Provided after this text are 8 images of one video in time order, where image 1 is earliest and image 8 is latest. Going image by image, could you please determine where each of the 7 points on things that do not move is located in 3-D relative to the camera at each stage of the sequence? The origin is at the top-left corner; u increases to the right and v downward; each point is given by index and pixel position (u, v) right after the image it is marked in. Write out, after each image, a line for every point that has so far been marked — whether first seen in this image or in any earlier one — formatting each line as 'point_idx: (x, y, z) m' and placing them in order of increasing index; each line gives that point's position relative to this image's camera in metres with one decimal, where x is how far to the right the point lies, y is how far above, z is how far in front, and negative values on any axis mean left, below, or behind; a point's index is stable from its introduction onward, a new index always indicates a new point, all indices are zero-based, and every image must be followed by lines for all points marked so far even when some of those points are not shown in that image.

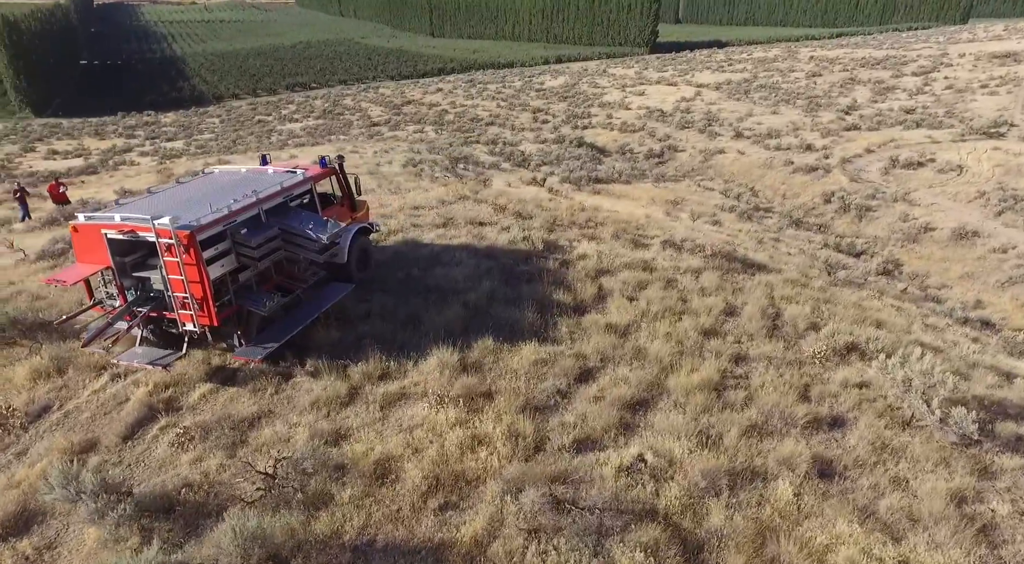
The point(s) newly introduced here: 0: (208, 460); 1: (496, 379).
0: (-3.6, -2.1, +7.7) m
1: (-0.2, -1.4, +9.4) m
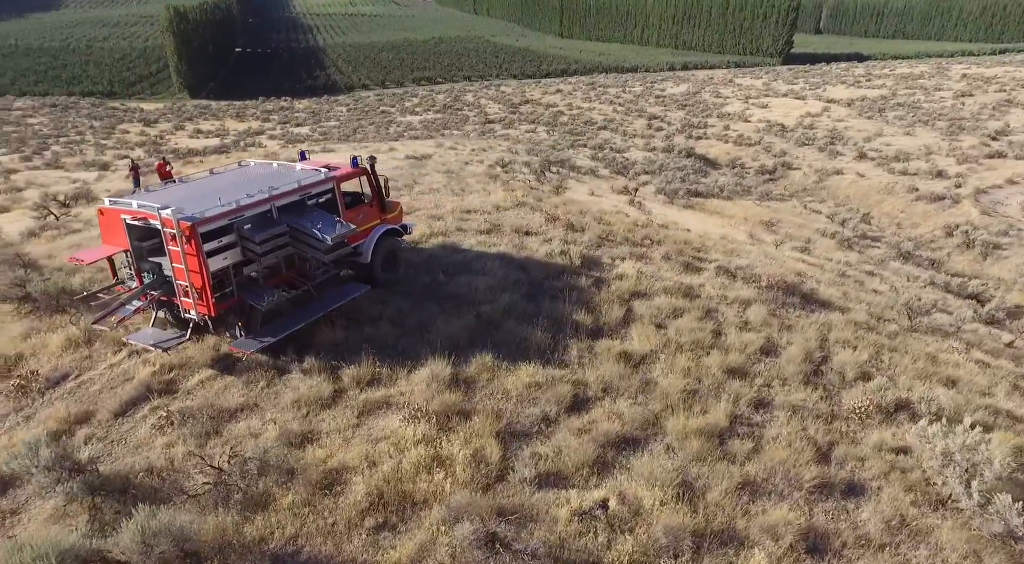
0: (-4.0, -2.0, +7.9) m
1: (-0.4, -1.6, +9.1) m
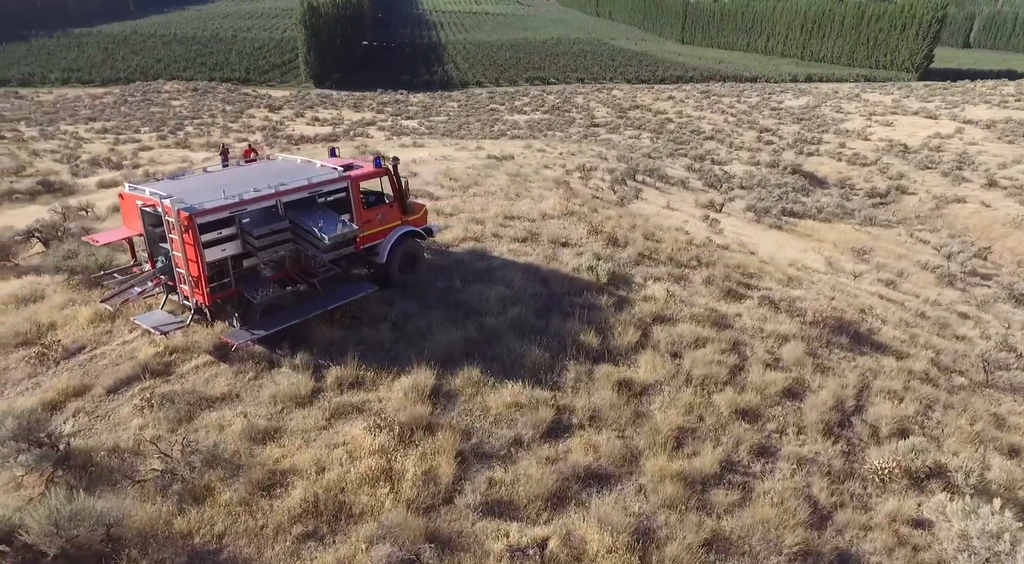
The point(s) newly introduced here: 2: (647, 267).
0: (-4.5, -1.8, +8.2) m
1: (-0.7, -1.8, +8.9) m
2: (+3.2, +0.4, +14.7) m
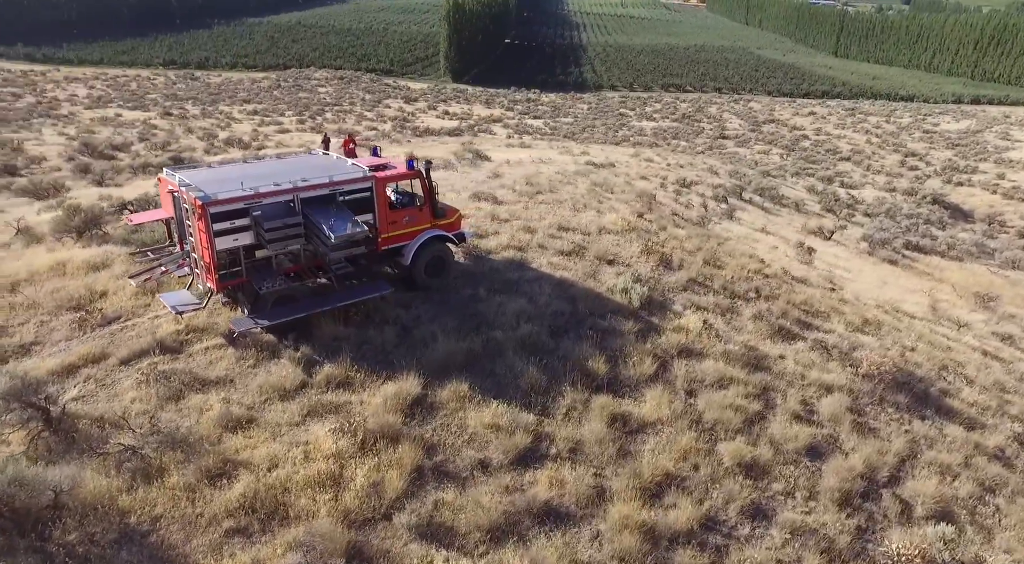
0: (-4.9, -1.6, +8.7) m
1: (-1.1, -1.9, +8.7) m
2: (+3.9, -0.2, +13.8) m
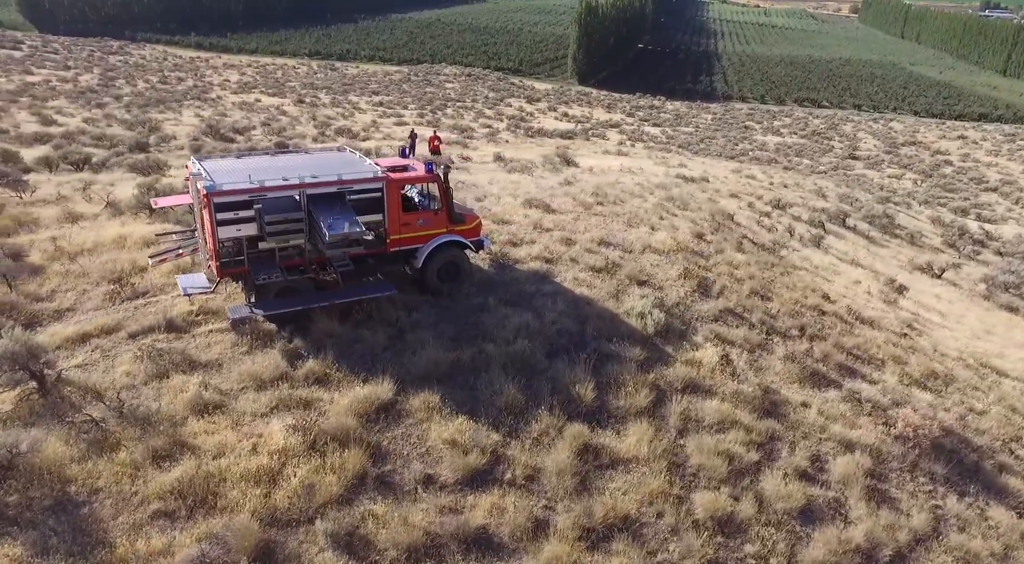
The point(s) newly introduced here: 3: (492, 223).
0: (-5.3, -1.3, +9.2) m
1: (-1.6, -2.0, +8.6) m
2: (+4.3, -0.8, +12.9) m
3: (-0.5, +1.4, +16.4) m
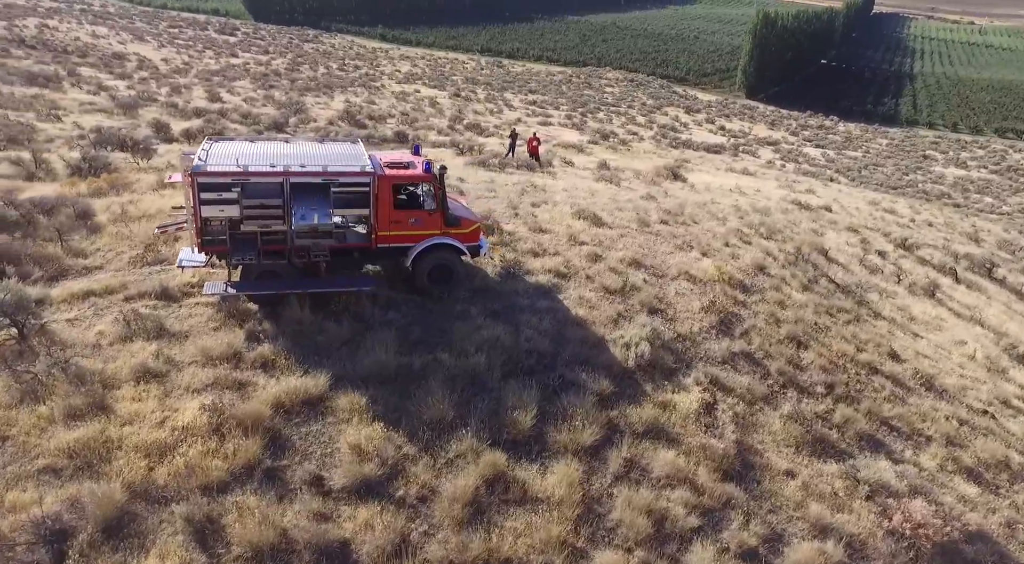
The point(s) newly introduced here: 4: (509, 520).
0: (-6.1, -0.8, +9.9) m
1: (-2.7, -1.9, +8.6) m
2: (+4.0, -1.6, +11.5) m
3: (+0.4, +1.2, +16.0) m
4: (0.0, -2.8, +8.0) m
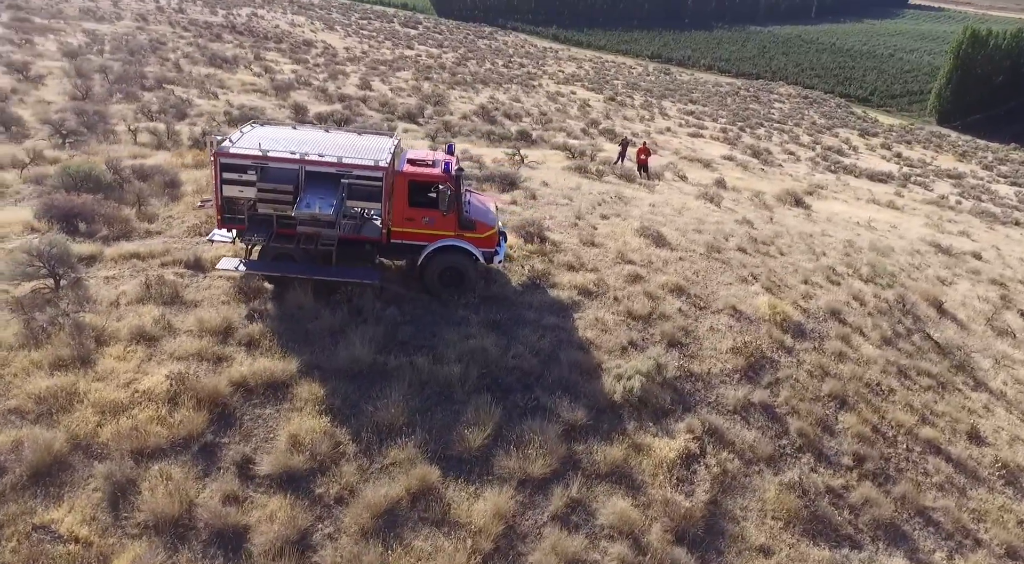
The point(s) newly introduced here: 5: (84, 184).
0: (-6.3, -0.2, +10.7) m
1: (-3.4, -1.7, +8.8) m
2: (+3.7, -2.2, +10.3) m
3: (+1.5, +0.9, +15.4) m
4: (-1.0, -2.9, +7.6) m
5: (-9.7, +2.2, +15.2) m
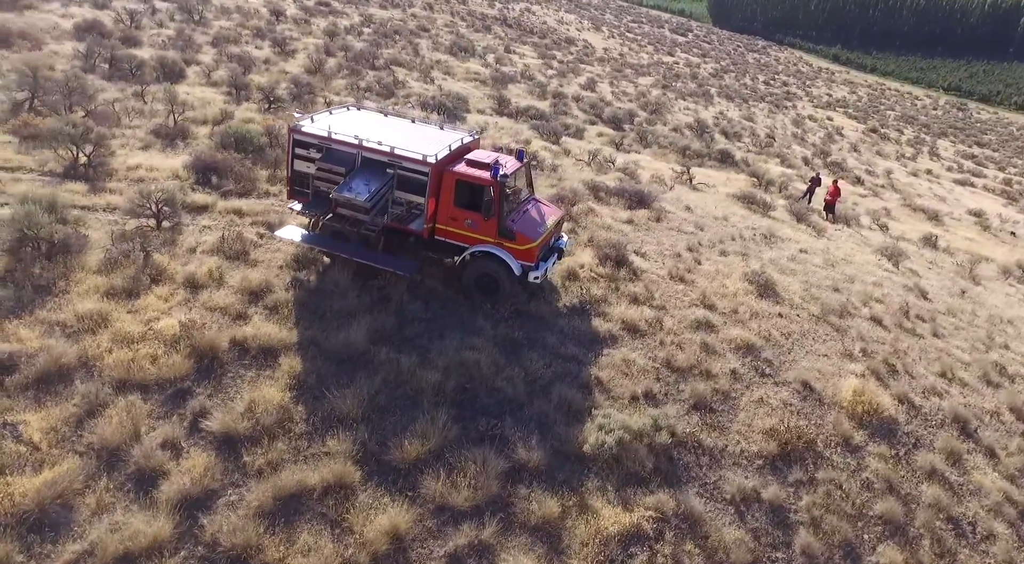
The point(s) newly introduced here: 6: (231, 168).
0: (-5.8, +0.7, +12.2) m
1: (-3.9, -1.3, +9.5) m
2: (+3.1, -3.2, +8.7) m
3: (+3.2, +0.1, +14.1) m
4: (-2.3, -2.9, +7.7) m
5: (-7.0, +3.6, +17.4) m
6: (-6.5, +2.6, +15.5) m
